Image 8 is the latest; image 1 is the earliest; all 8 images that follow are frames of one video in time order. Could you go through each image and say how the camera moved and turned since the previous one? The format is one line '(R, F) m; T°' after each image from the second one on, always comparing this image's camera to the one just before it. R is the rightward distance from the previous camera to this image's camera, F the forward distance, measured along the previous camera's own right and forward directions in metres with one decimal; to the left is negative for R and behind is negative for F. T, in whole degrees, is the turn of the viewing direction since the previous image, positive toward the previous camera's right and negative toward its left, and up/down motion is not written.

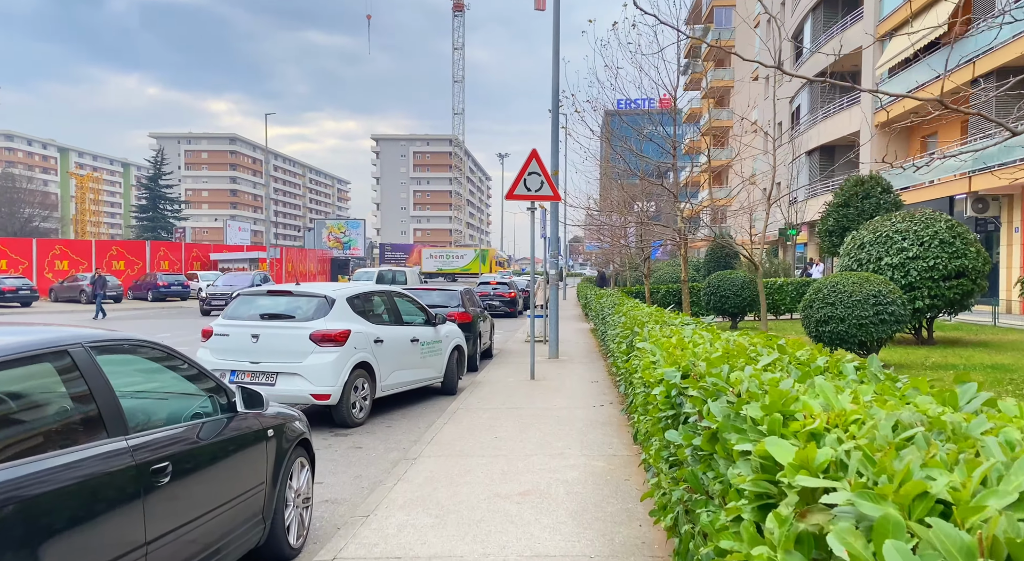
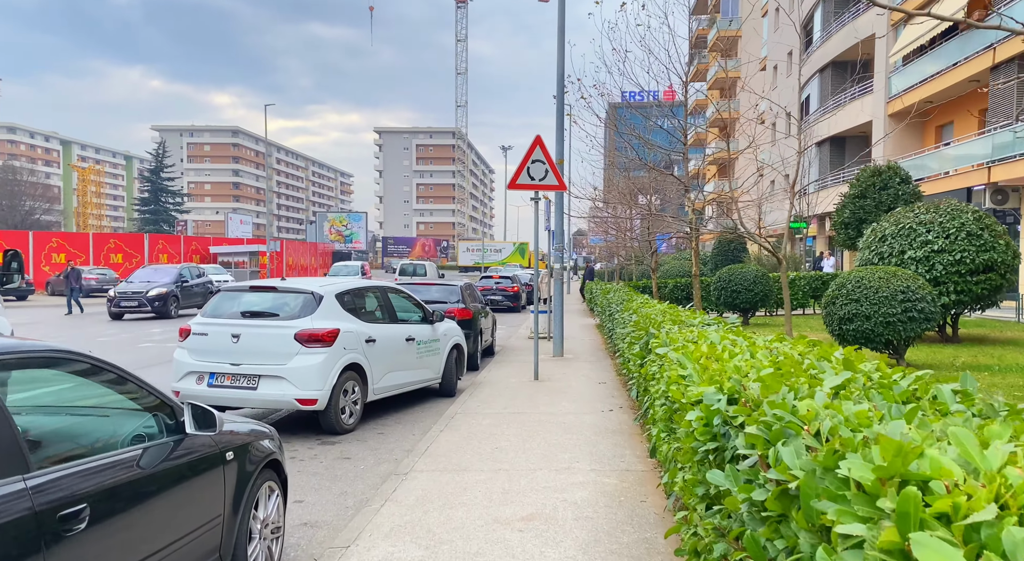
(0.0, +0.6) m; 0°
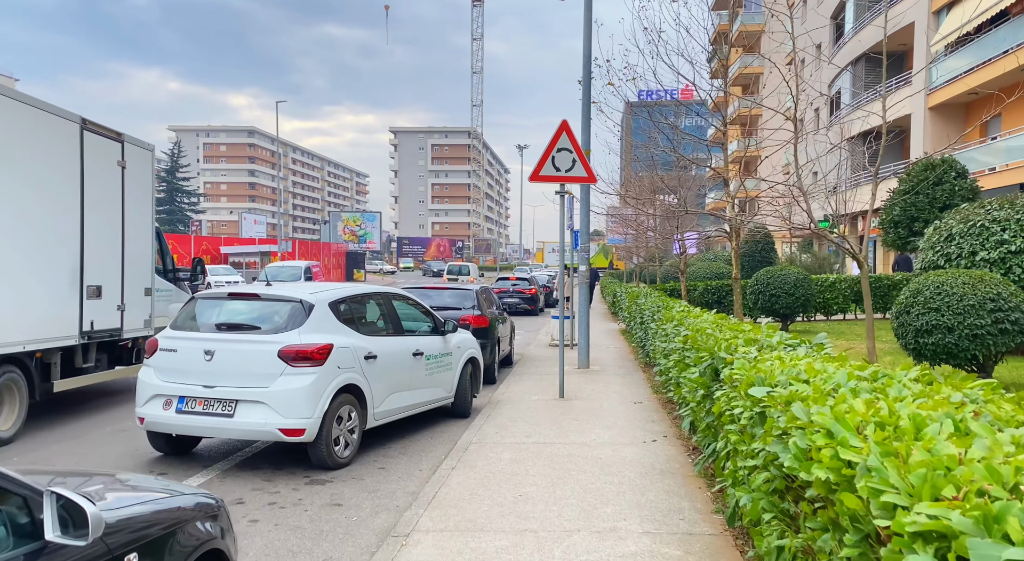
(-0.1, +1.2) m; -1°
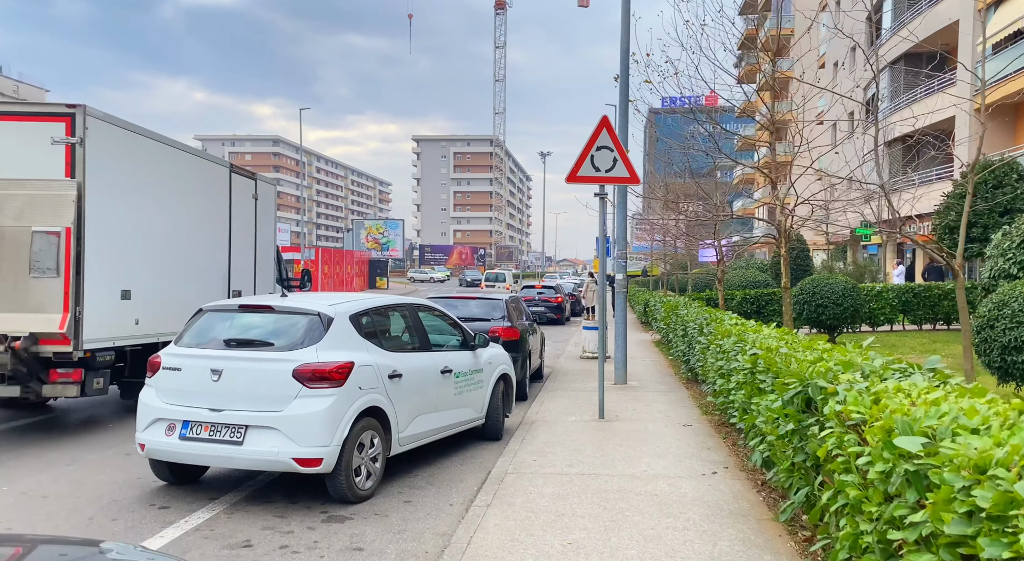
(-0.1, +0.7) m; -2°
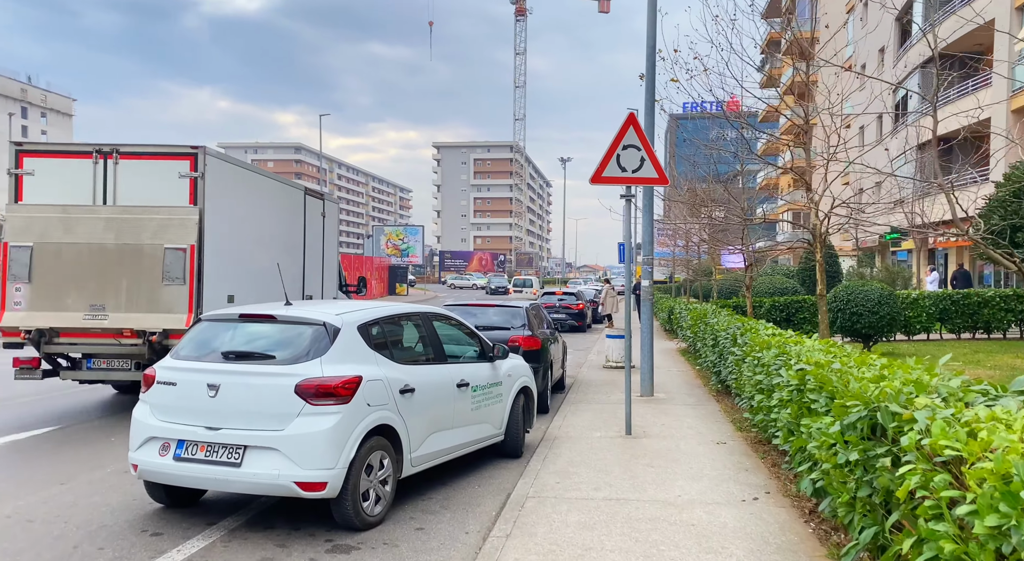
(0.0, +0.5) m; -1°
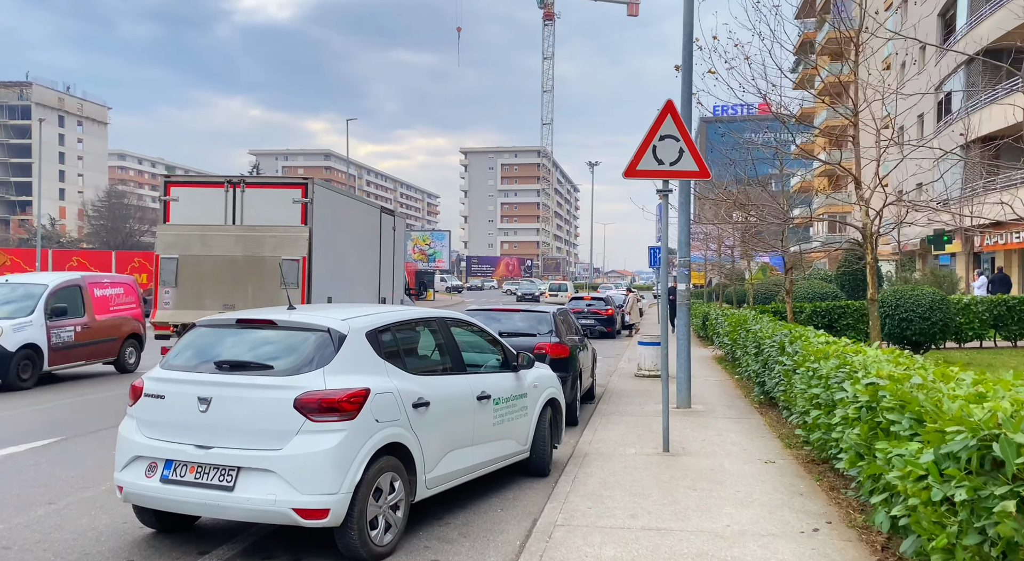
(0.0, +0.6) m; -2°
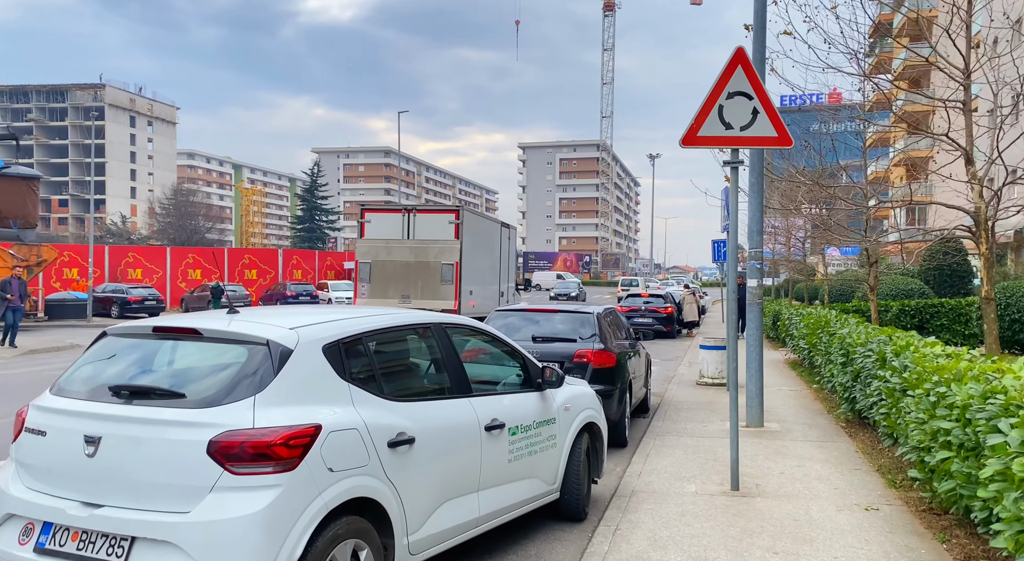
(+0.2, +1.4) m; -4°
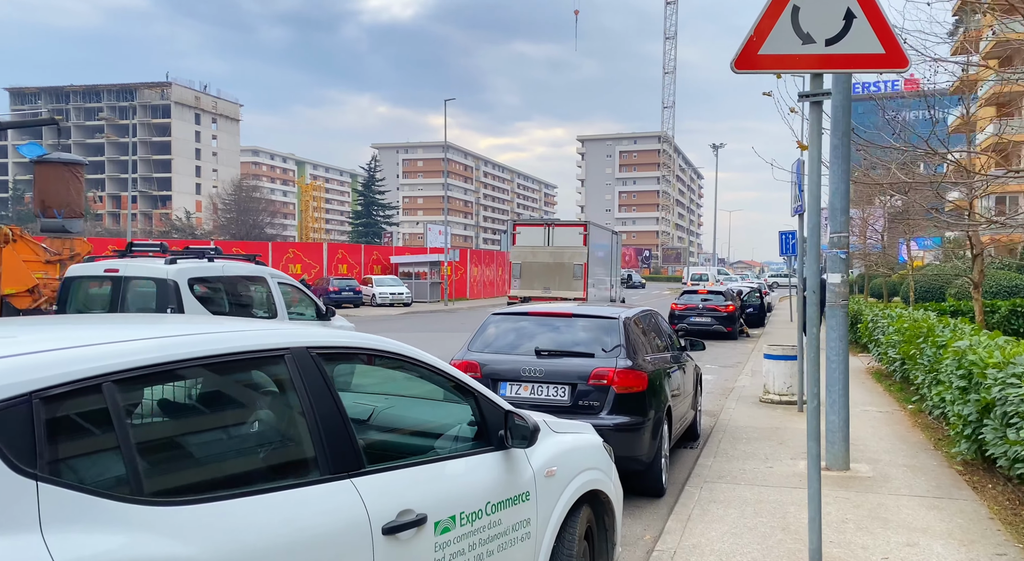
(+0.5, +1.9) m; -4°
